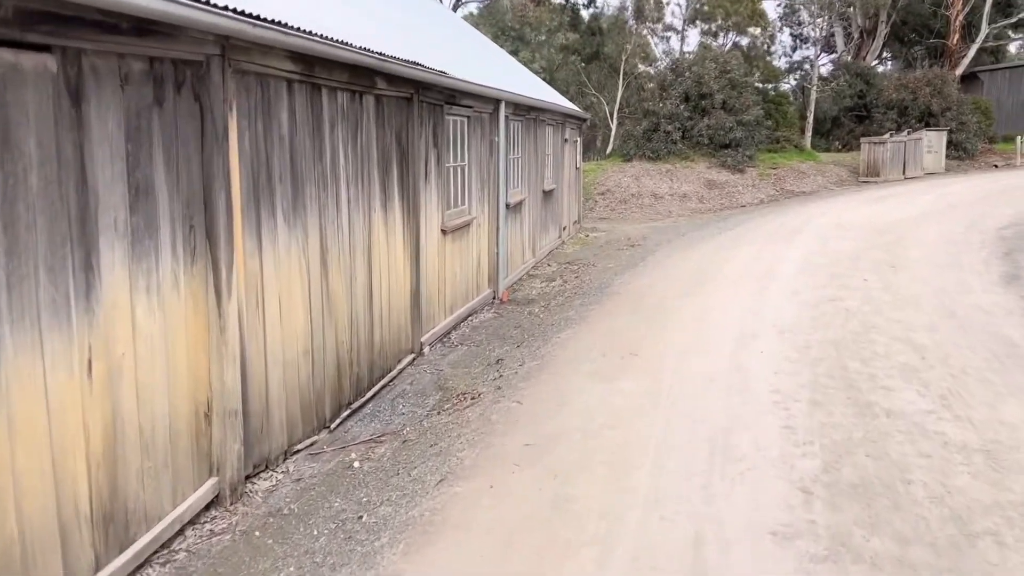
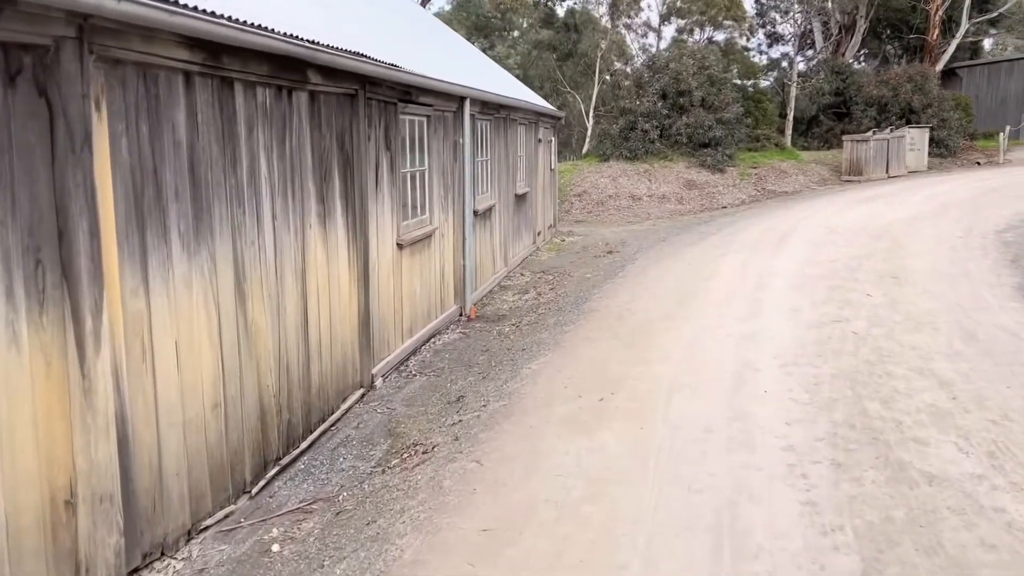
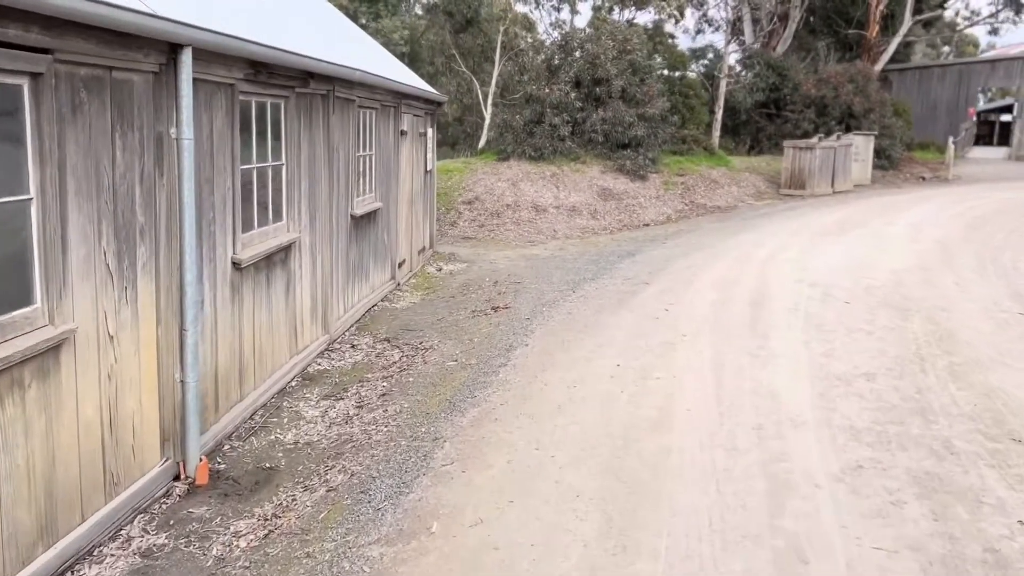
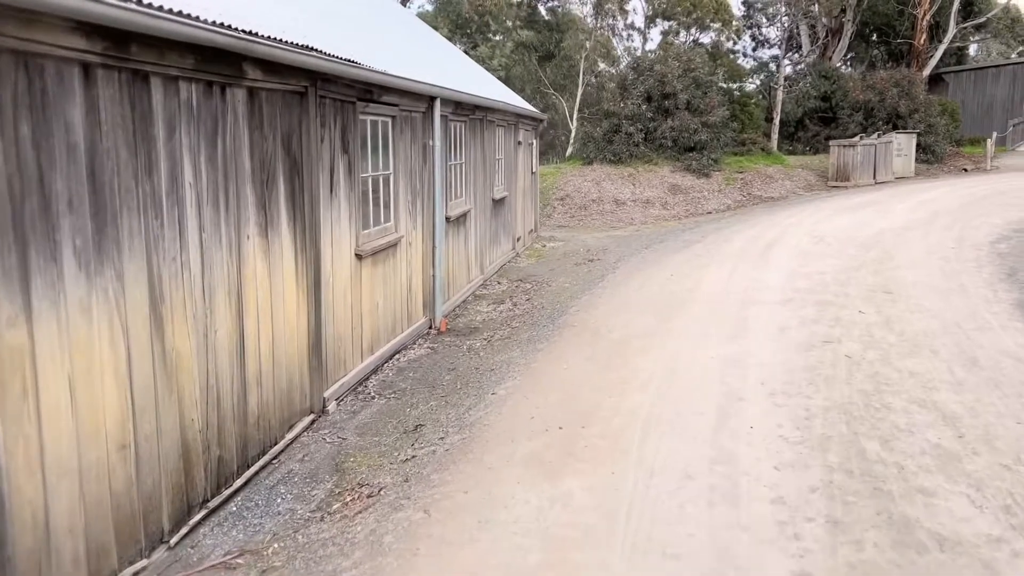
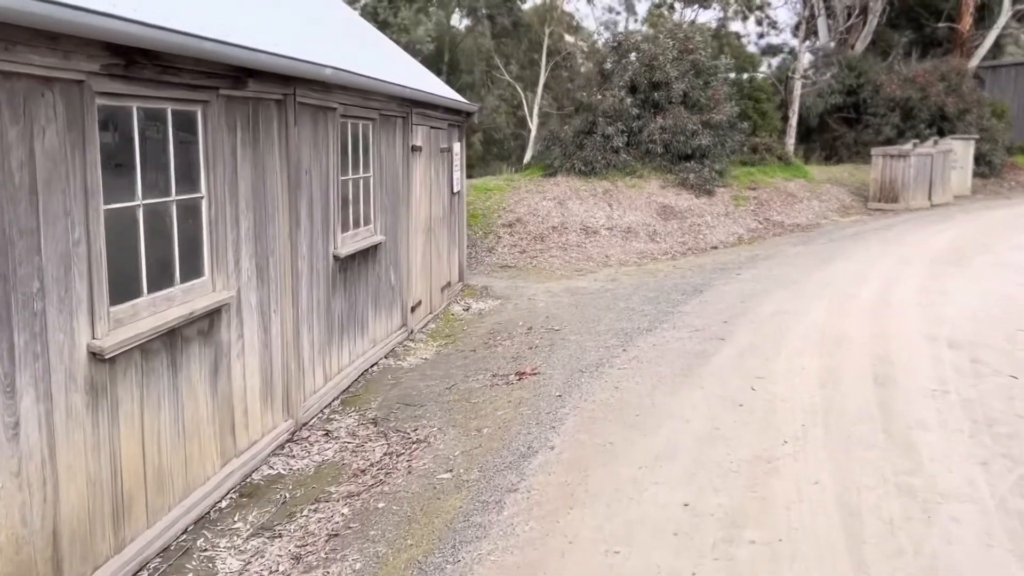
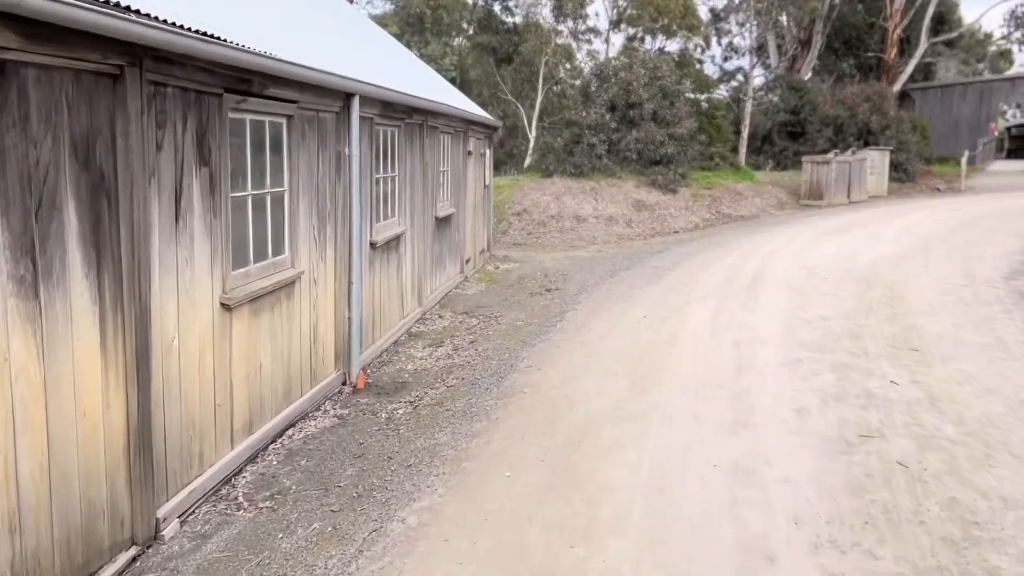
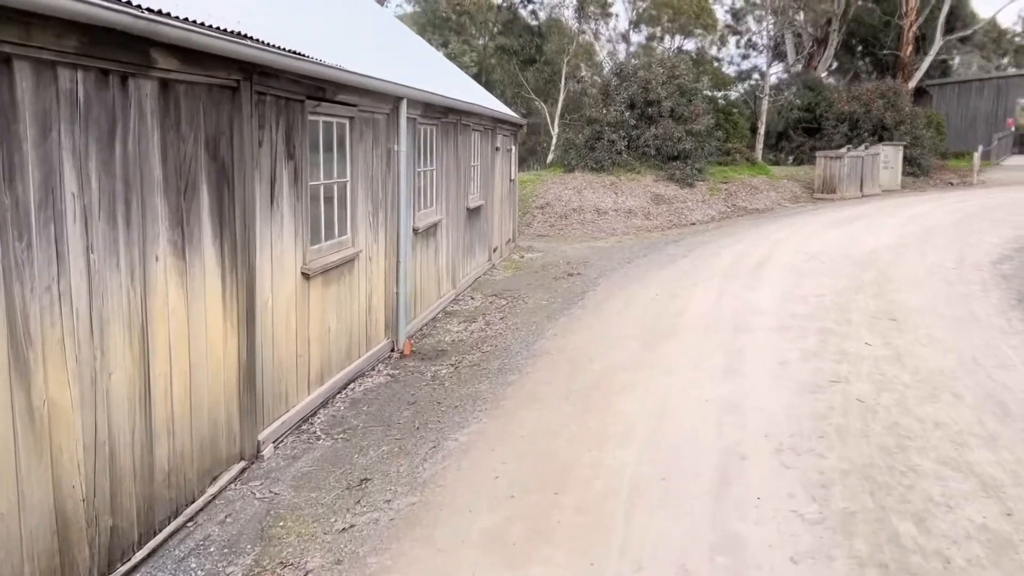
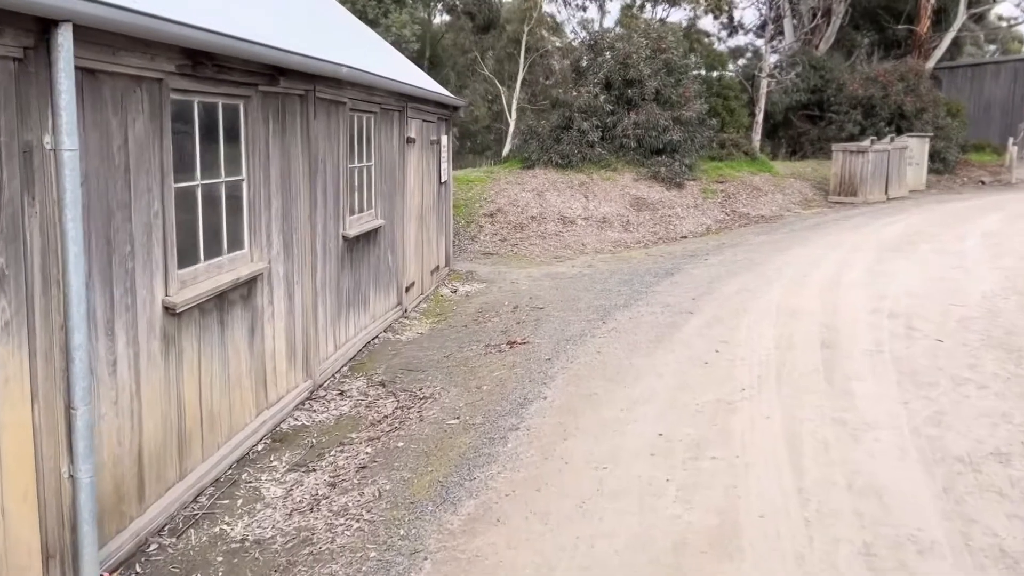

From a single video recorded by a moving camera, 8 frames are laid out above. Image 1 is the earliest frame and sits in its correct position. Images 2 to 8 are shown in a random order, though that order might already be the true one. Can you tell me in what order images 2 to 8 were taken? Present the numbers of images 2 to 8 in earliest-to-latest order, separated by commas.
2, 4, 7, 6, 3, 8, 5
